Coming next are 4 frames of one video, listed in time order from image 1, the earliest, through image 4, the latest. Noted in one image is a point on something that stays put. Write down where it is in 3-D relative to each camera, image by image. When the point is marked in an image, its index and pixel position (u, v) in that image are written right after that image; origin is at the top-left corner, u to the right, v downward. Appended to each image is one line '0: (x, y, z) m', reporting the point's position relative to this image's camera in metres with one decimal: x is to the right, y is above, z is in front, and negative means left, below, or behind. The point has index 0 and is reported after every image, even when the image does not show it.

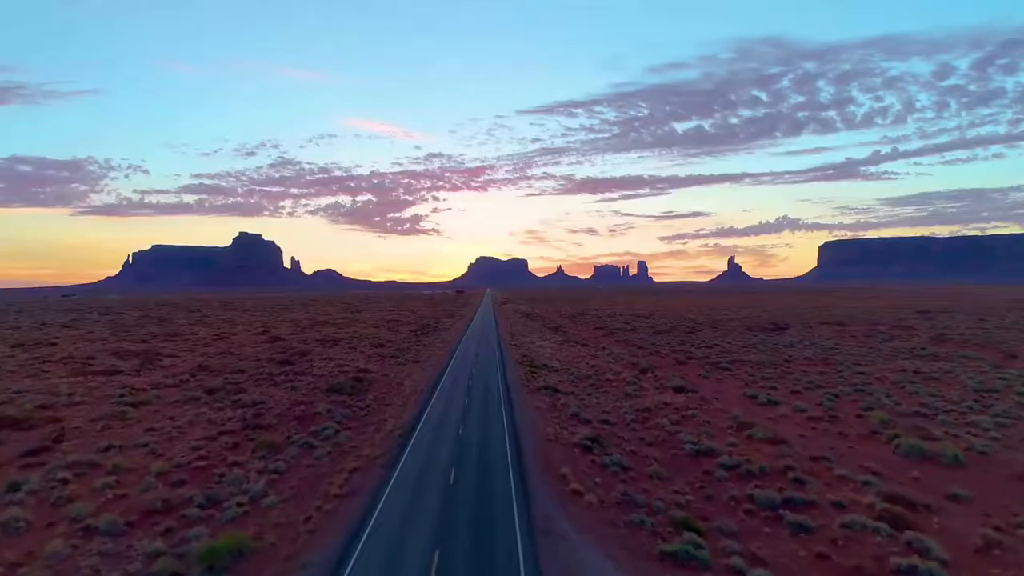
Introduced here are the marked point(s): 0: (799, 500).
0: (+9.4, -6.9, +17.5) m
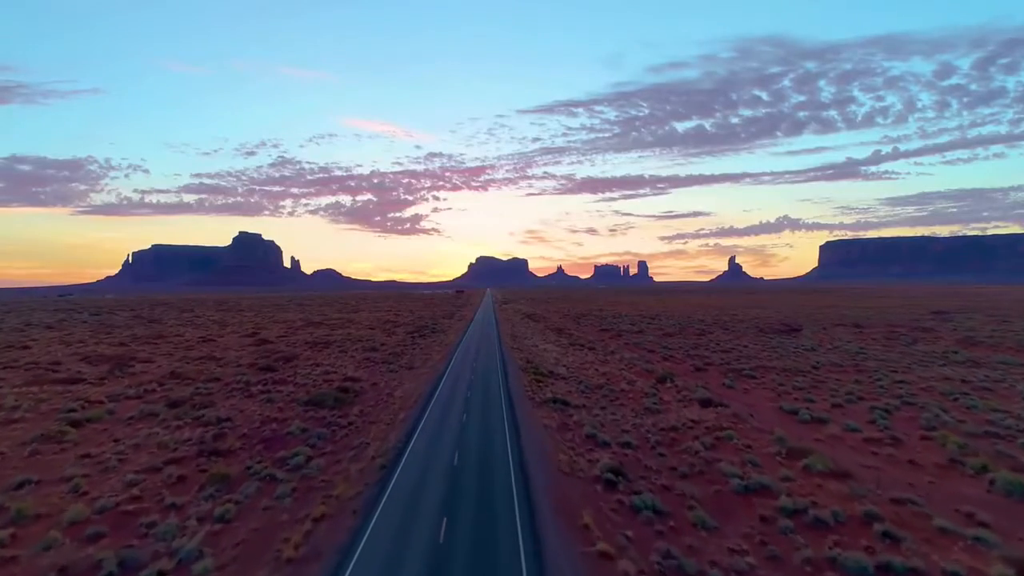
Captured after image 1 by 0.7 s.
0: (+9.6, -6.9, +13.3) m
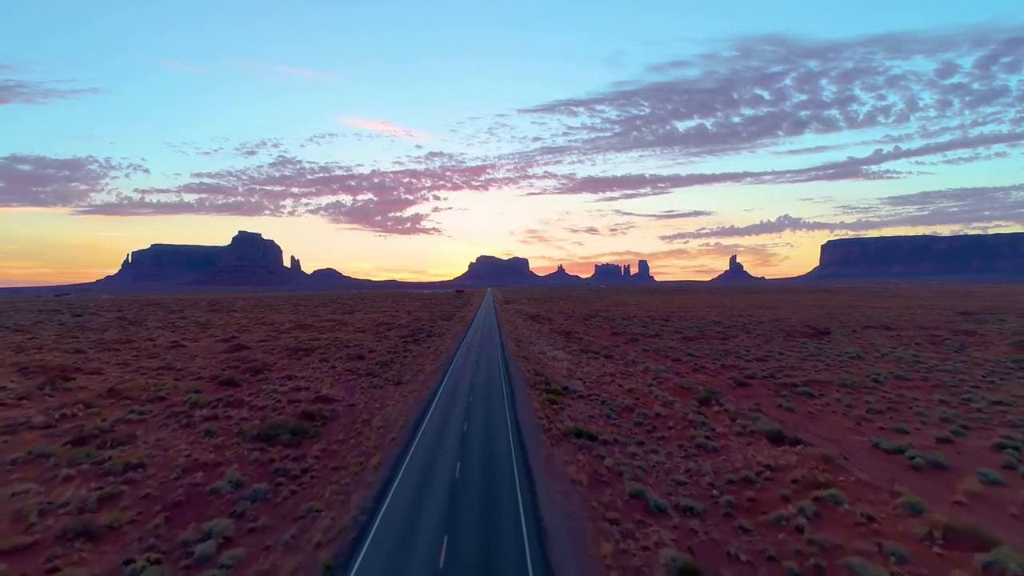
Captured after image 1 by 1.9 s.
0: (+10.0, -6.9, +6.0) m
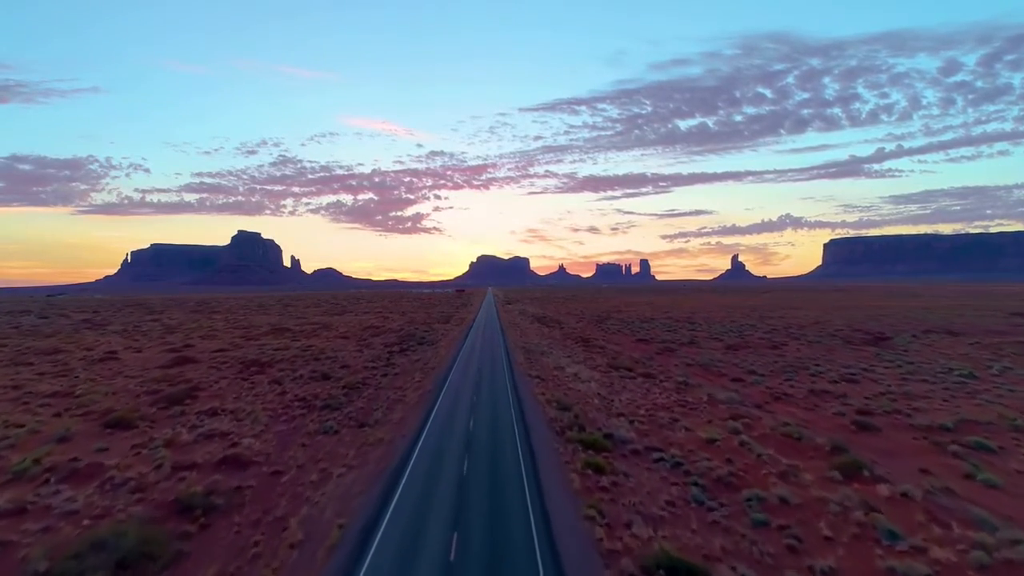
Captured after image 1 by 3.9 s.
0: (+10.7, -6.8, -6.0) m
